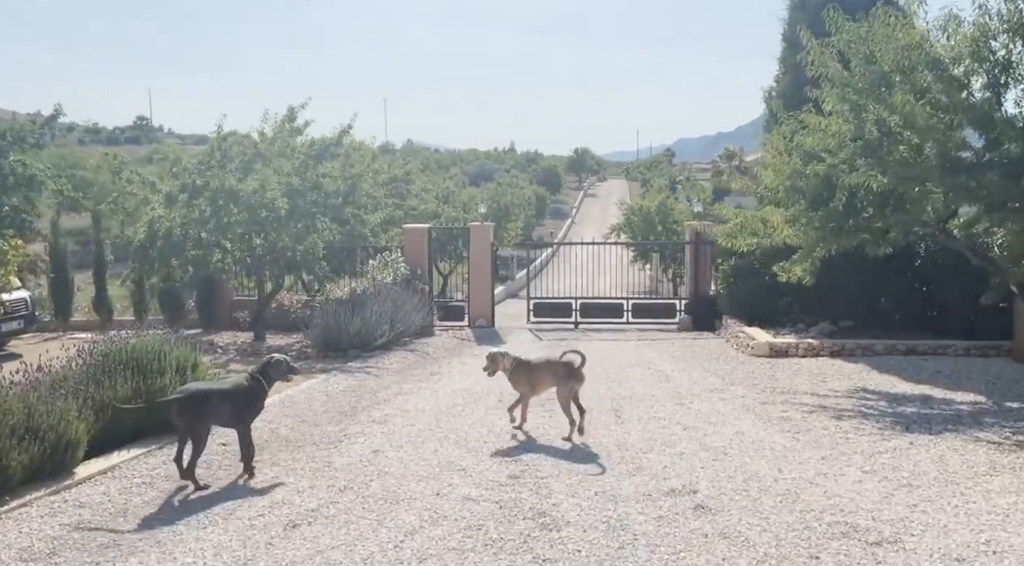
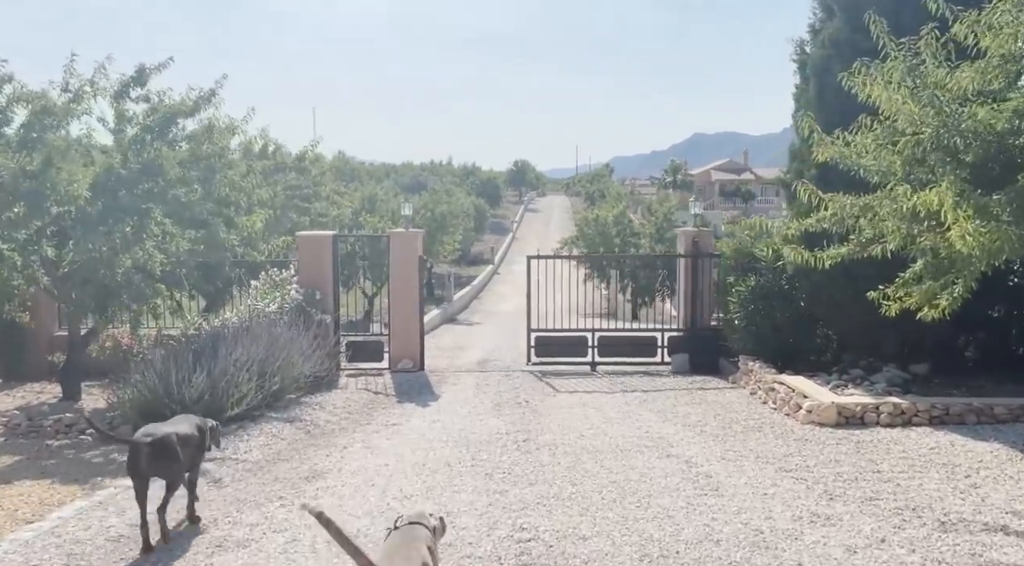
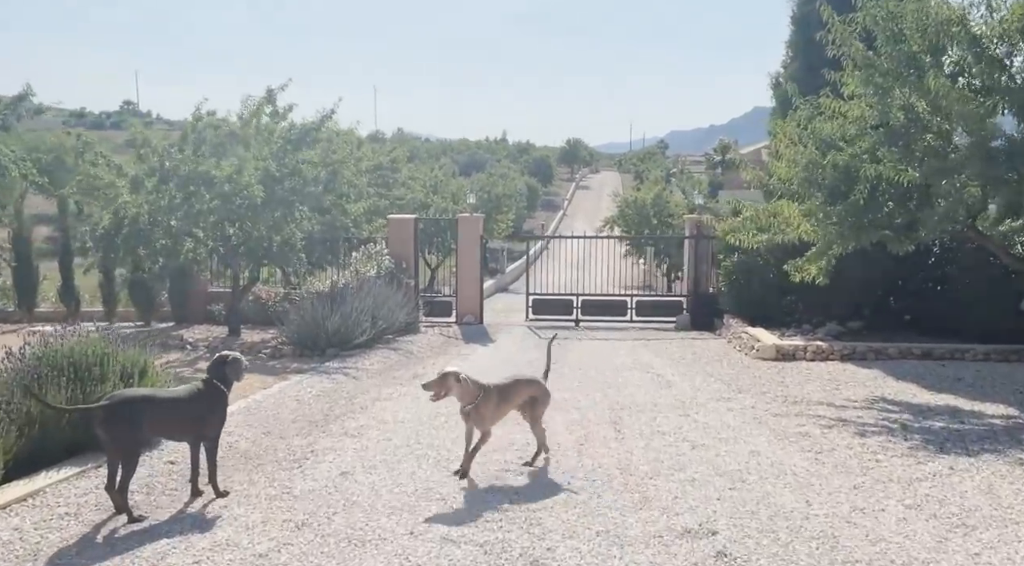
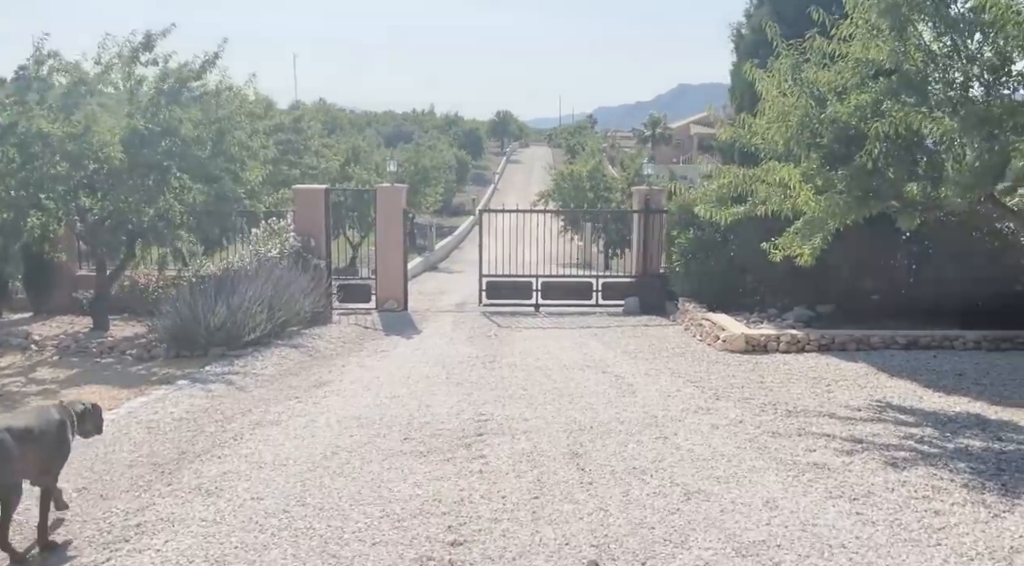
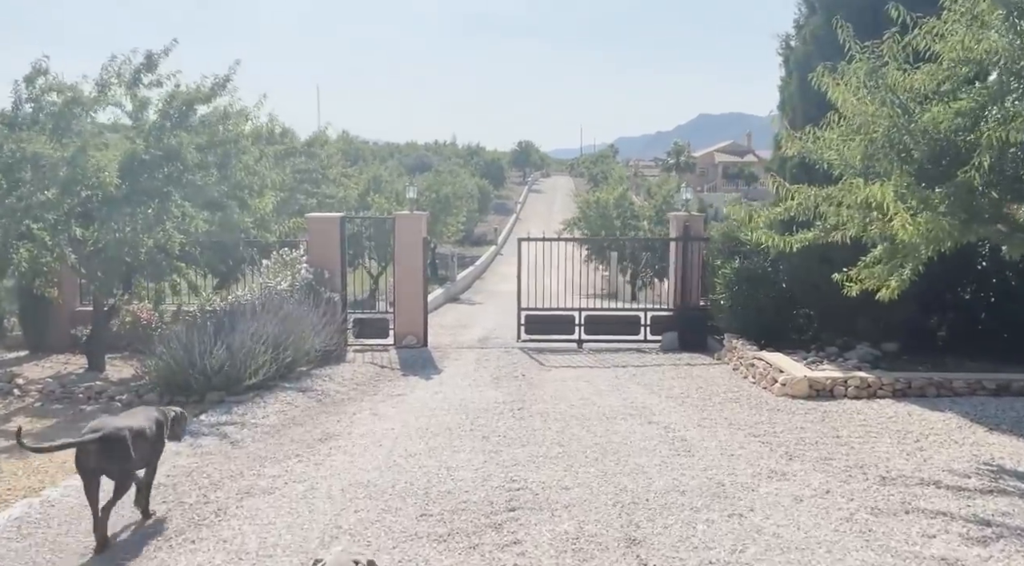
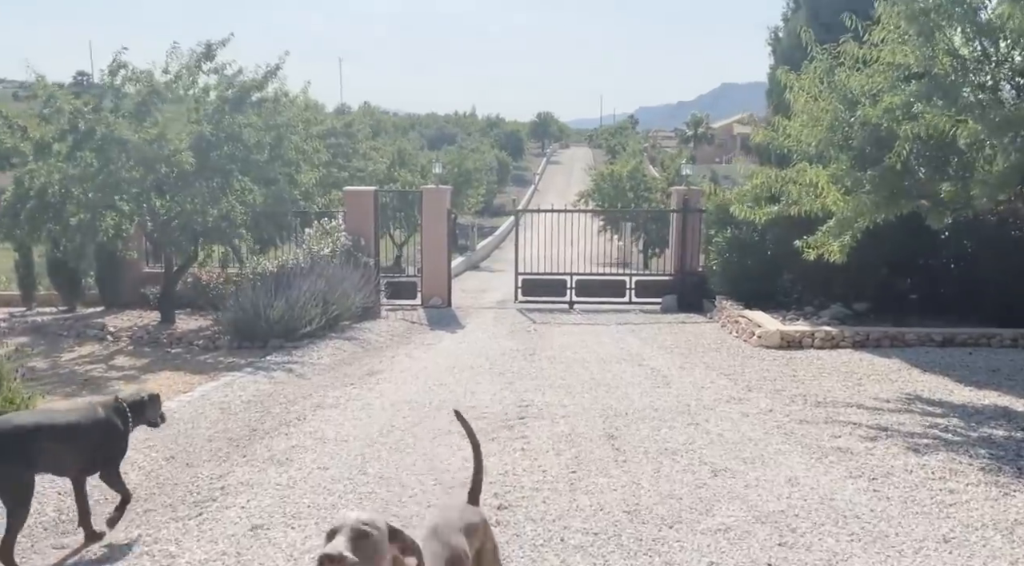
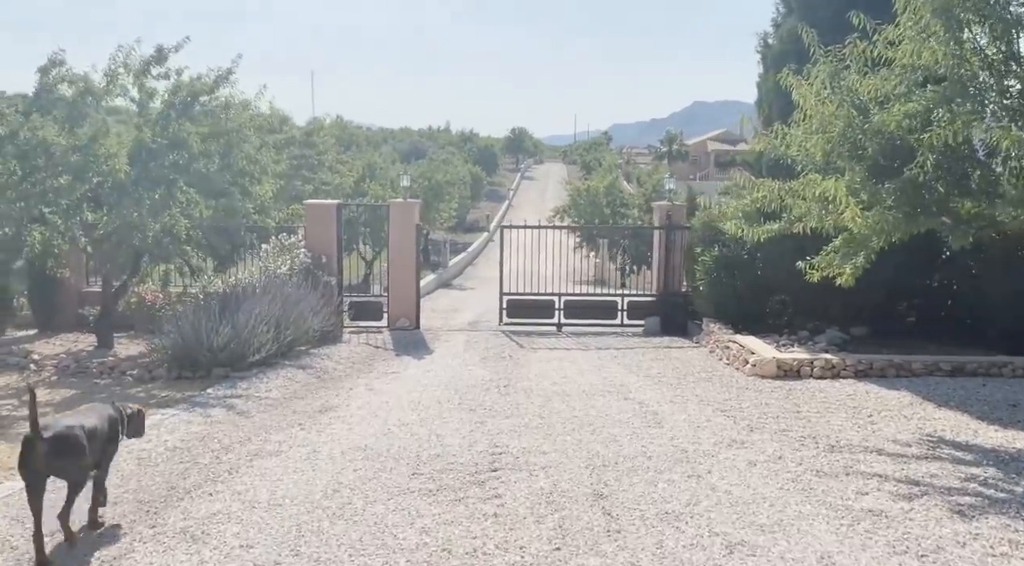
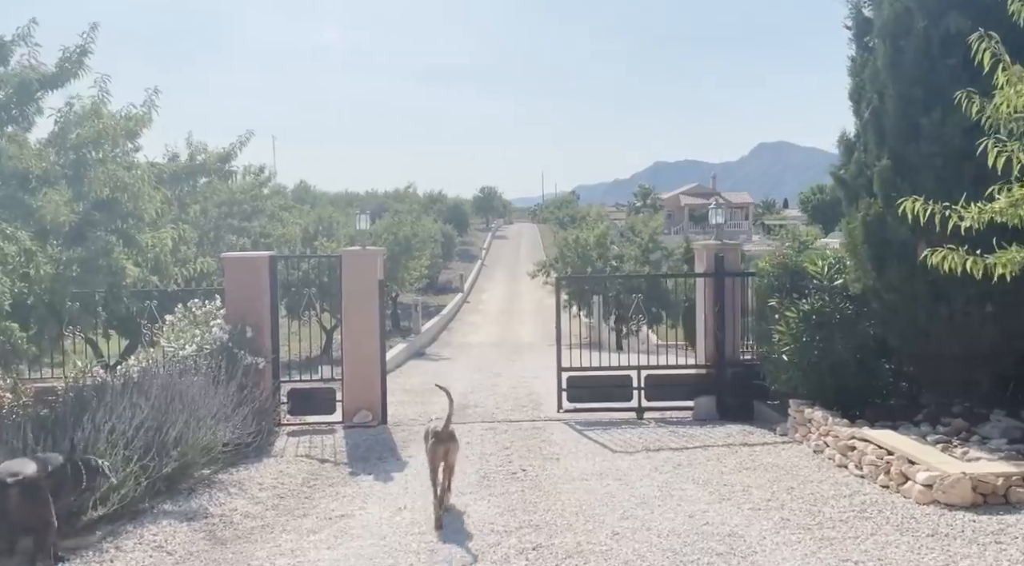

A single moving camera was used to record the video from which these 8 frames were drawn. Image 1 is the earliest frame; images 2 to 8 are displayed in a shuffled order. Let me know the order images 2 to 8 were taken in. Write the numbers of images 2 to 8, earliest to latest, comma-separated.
3, 6, 4, 7, 5, 2, 8
